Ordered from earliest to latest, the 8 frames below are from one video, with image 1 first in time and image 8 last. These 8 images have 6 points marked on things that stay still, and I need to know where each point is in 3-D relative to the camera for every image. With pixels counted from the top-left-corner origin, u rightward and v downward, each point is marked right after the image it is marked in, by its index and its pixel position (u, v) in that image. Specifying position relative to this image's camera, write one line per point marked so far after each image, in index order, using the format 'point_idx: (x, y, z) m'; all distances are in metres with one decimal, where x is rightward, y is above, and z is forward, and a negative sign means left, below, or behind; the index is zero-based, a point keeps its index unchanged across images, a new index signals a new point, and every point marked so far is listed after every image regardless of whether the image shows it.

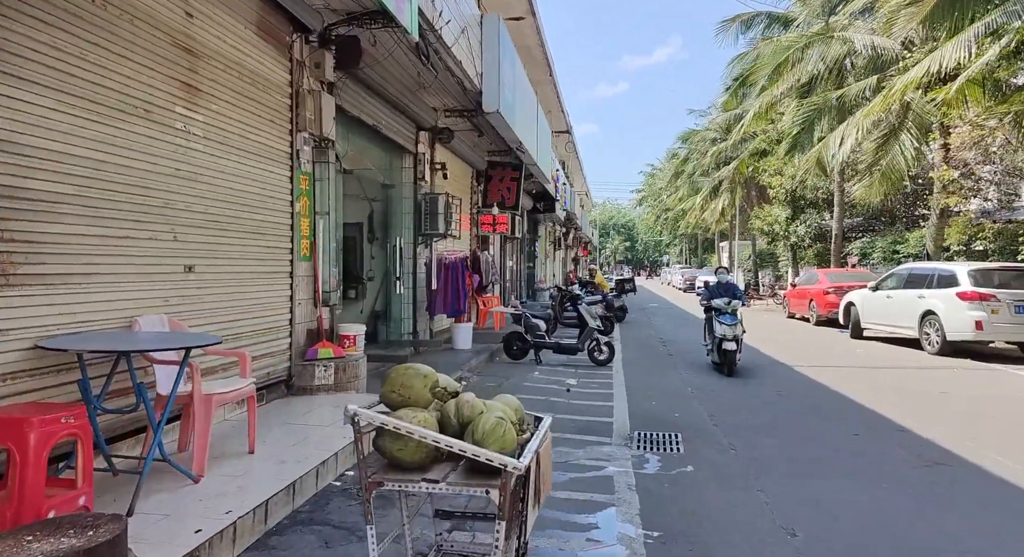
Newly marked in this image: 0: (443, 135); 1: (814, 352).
0: (-1.0, +2.2, +10.3) m
1: (+5.7, -1.5, +13.1) m
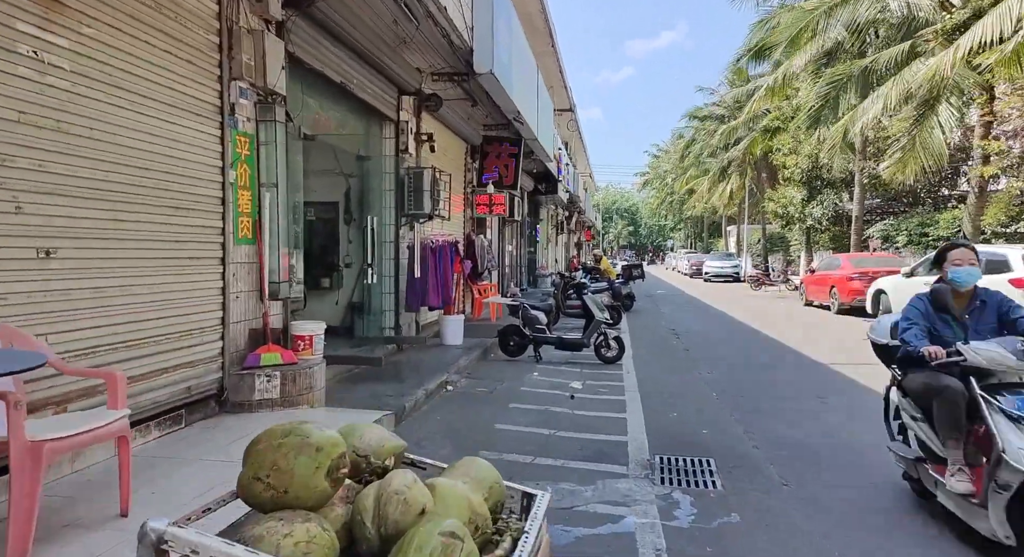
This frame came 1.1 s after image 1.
0: (-1.1, +2.3, +9.1) m
1: (+5.6, -1.2, +11.9) m
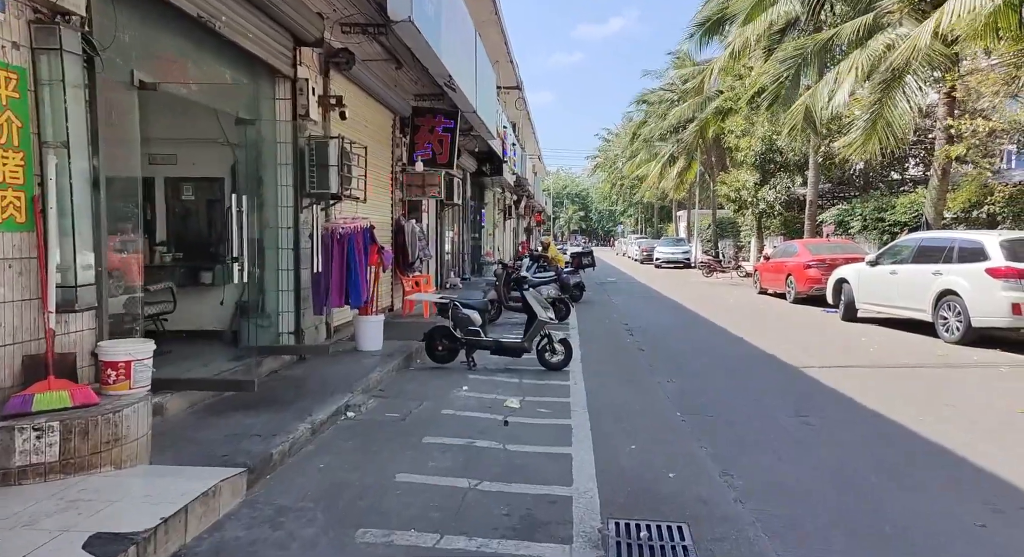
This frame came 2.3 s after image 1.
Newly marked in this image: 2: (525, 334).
0: (-1.9, +2.4, +7.5) m
1: (+4.6, -1.1, +10.9) m
2: (+0.2, -0.7, +8.2) m
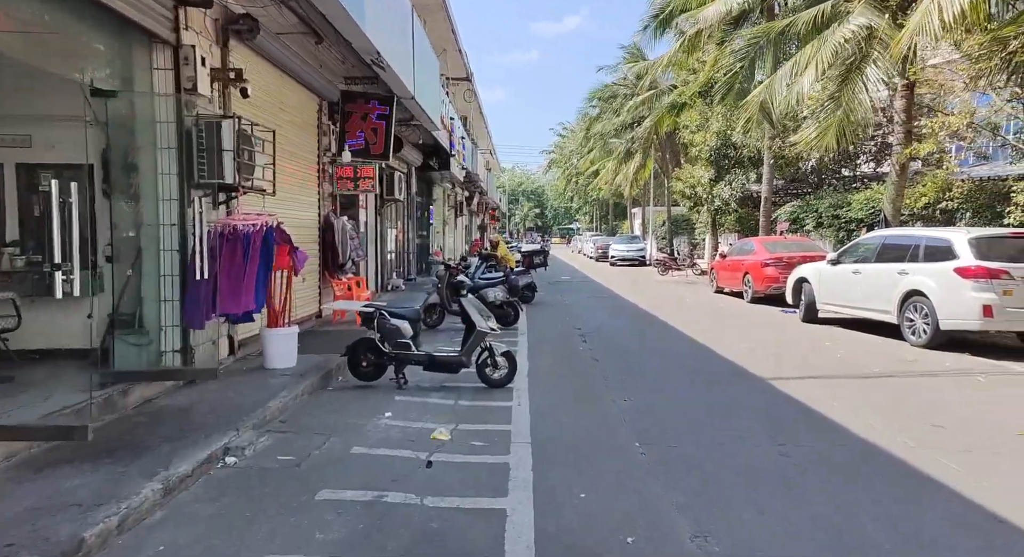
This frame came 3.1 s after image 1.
0: (-2.5, +2.4, +6.4) m
1: (+3.8, -1.1, +10.2) m
2: (-0.5, -0.7, +7.2) m
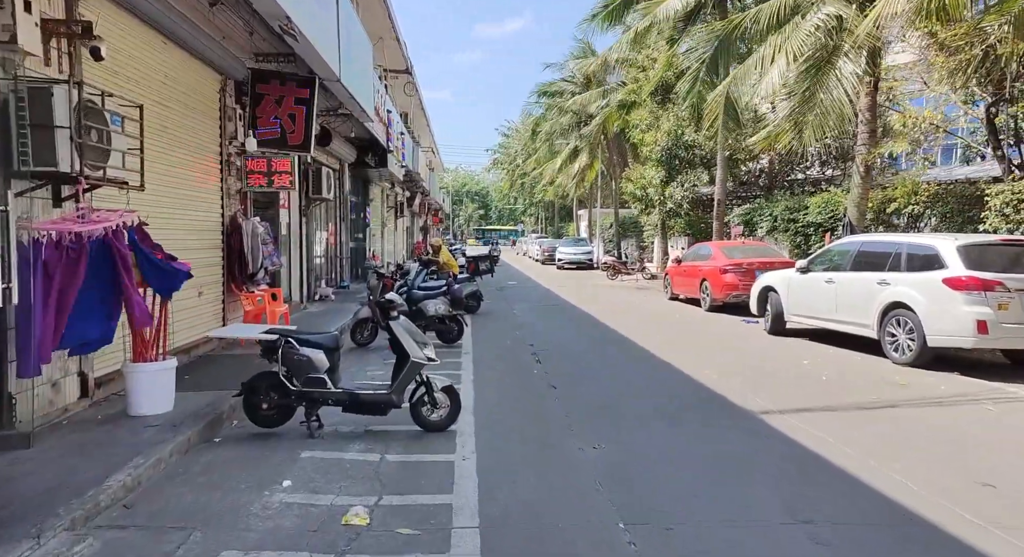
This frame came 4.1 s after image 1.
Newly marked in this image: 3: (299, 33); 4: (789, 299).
0: (-3.0, +2.2, +4.8) m
1: (+3.0, -1.2, +9.2) m
2: (-1.0, -0.9, +5.8) m
3: (-2.2, +2.6, +7.3) m
4: (+4.7, -0.3, +11.6) m
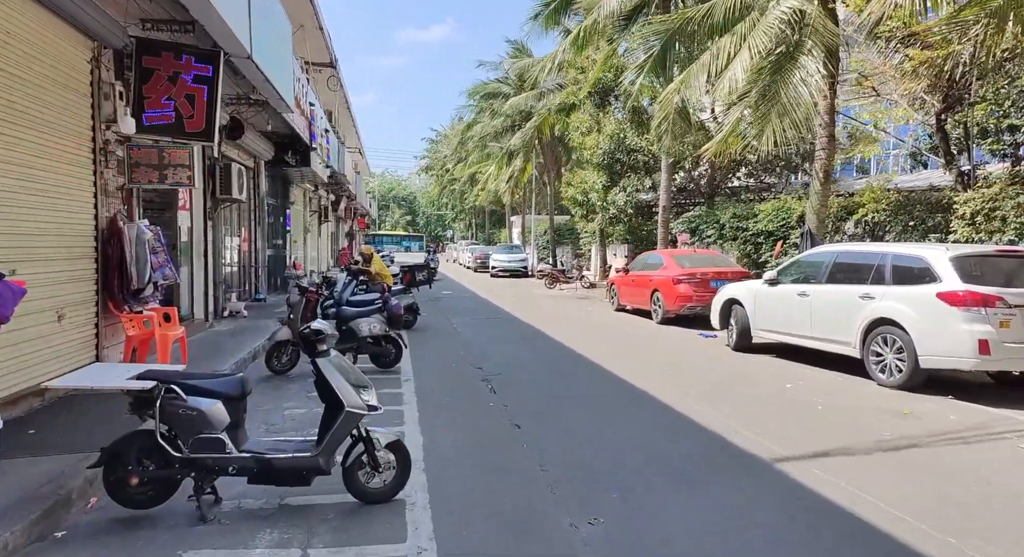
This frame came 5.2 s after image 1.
0: (-3.1, +2.1, +3.2) m
1: (+2.4, -1.4, +8.1) m
2: (-1.2, -1.0, +4.3) m
3: (-2.6, +2.4, +5.7) m
4: (+3.8, -0.5, +10.7) m
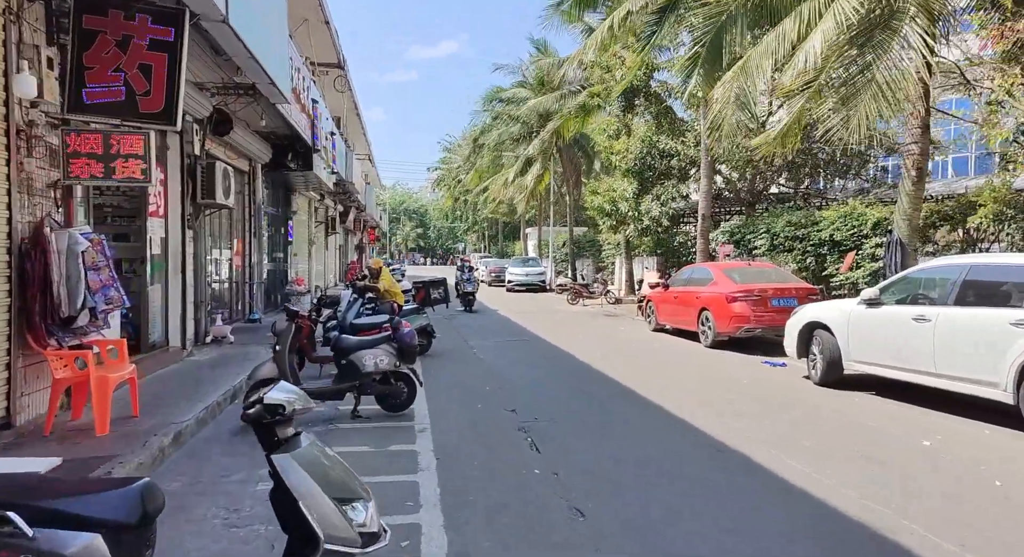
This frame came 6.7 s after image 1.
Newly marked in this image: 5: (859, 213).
0: (-2.7, +1.9, +1.4) m
1: (+2.8, -1.6, +6.1) m
2: (-0.8, -1.1, +2.4) m
3: (-2.2, +2.3, +3.9) m
4: (+4.3, -0.8, +8.7) m
5: (+6.5, +1.2, +12.9) m
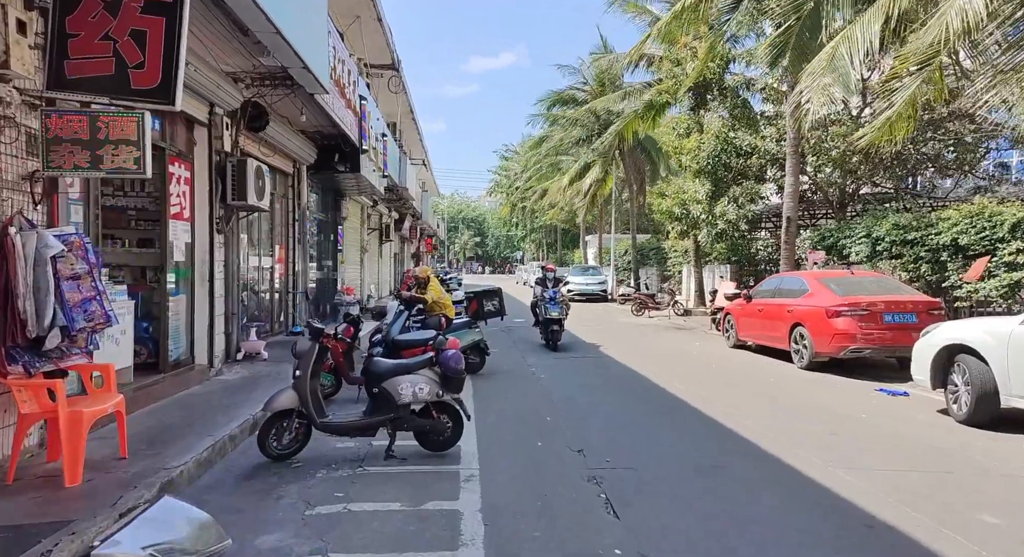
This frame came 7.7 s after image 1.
0: (-2.6, +1.9, +0.2) m
1: (+3.3, -1.7, +4.4) m
2: (-0.7, -1.2, +1.1) m
3: (-1.9, +2.2, +2.7) m
4: (+5.0, -0.9, +6.9) m
5: (+7.6, +1.1, +11.0) m
